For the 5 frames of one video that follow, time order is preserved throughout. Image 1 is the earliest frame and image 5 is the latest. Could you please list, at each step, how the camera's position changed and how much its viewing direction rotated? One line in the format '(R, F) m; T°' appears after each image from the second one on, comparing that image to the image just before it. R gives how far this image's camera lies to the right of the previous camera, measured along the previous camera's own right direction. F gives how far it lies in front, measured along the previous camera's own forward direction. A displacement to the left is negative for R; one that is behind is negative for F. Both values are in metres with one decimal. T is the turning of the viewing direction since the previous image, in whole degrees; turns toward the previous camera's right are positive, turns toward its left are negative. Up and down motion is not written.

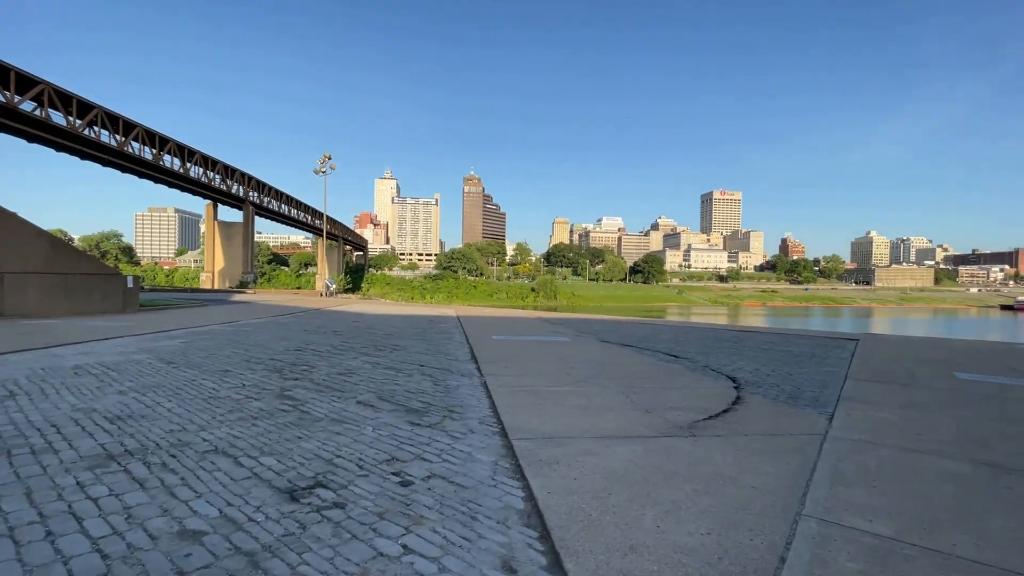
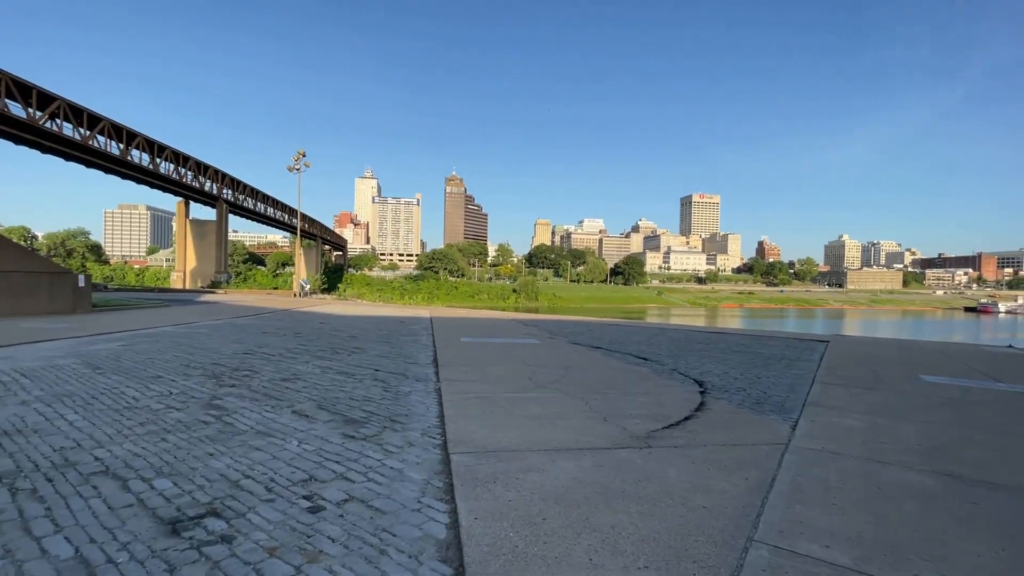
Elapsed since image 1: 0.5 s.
(+0.4, +0.4) m; +2°
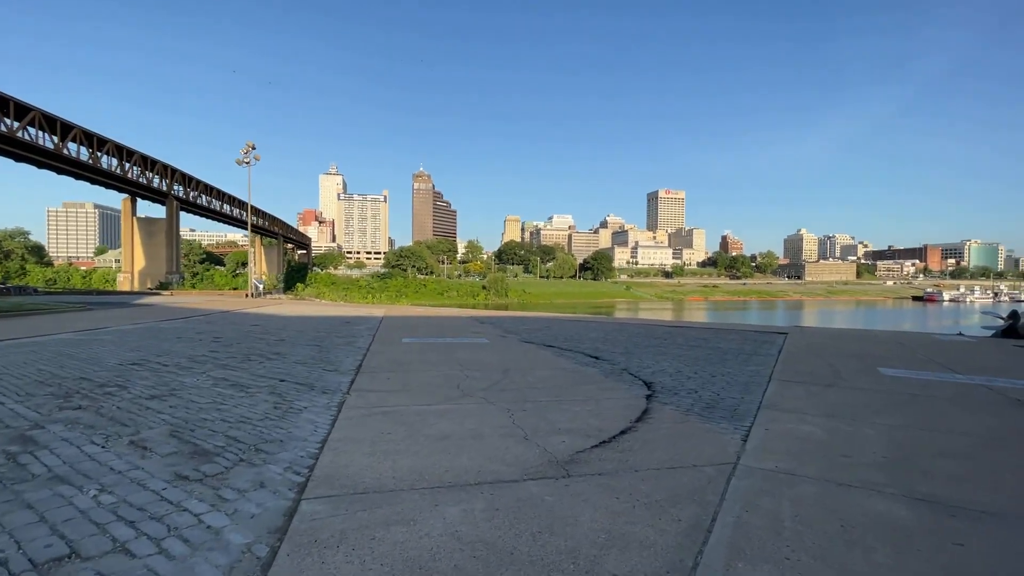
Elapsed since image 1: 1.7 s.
(+0.7, +0.9) m; +3°
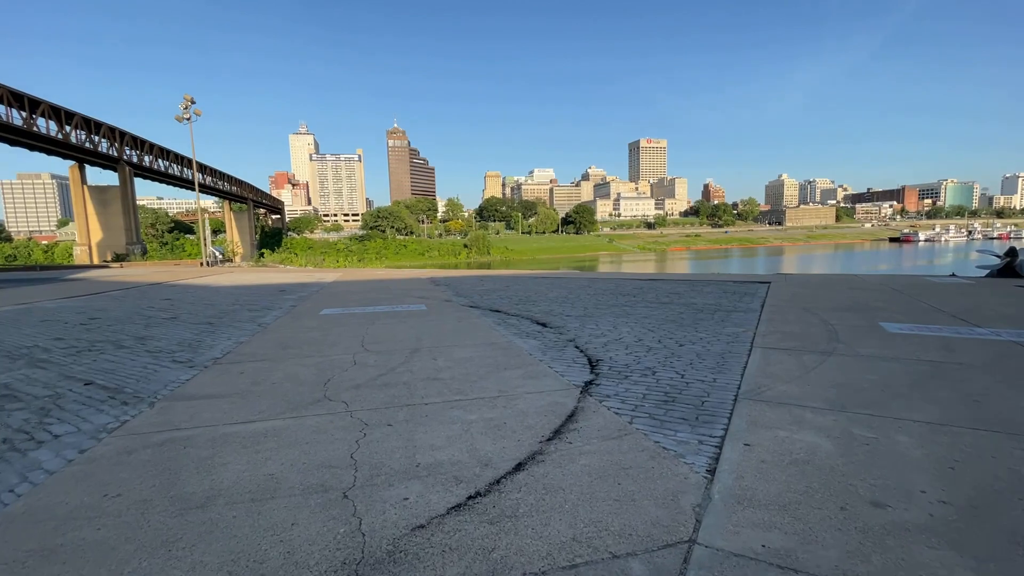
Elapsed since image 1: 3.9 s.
(+1.0, +1.8) m; +2°
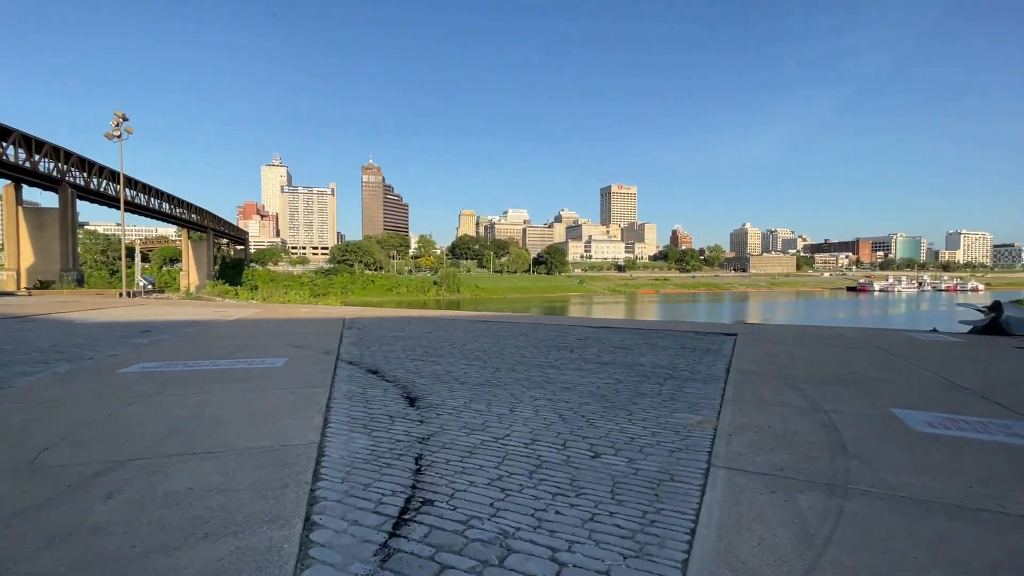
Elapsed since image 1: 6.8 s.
(+1.3, +2.5) m; +3°
